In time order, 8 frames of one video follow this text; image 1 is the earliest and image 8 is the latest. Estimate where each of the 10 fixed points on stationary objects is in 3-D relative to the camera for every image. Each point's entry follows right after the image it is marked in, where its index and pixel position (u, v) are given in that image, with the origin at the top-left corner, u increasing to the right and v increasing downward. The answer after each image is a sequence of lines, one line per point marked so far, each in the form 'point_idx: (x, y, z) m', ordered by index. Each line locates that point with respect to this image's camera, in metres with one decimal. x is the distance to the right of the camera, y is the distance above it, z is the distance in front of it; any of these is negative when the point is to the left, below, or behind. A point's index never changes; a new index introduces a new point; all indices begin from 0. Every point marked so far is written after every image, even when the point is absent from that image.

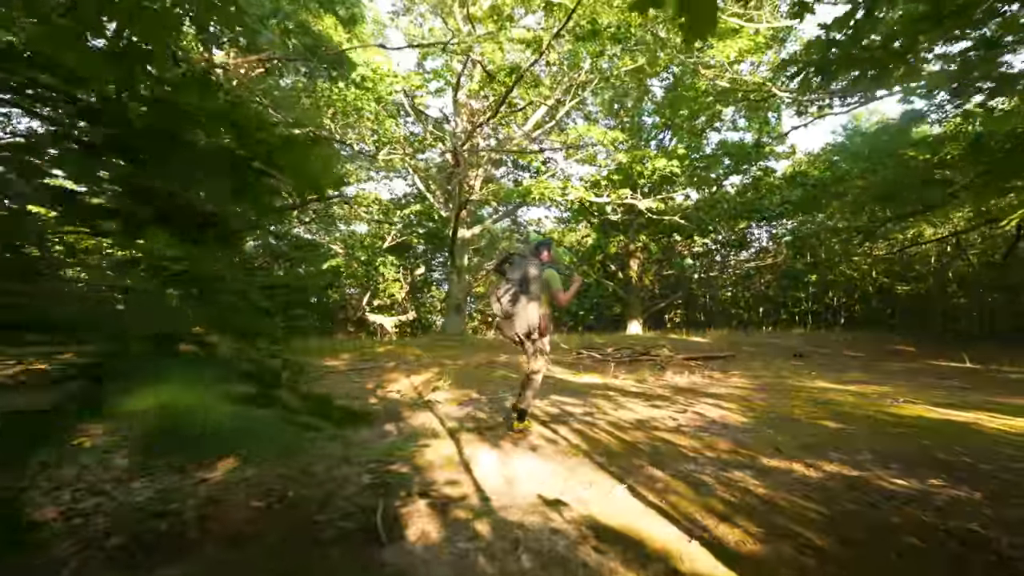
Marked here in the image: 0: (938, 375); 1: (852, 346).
0: (+5.6, -1.1, +7.5) m
1: (+8.1, -1.4, +13.6) m
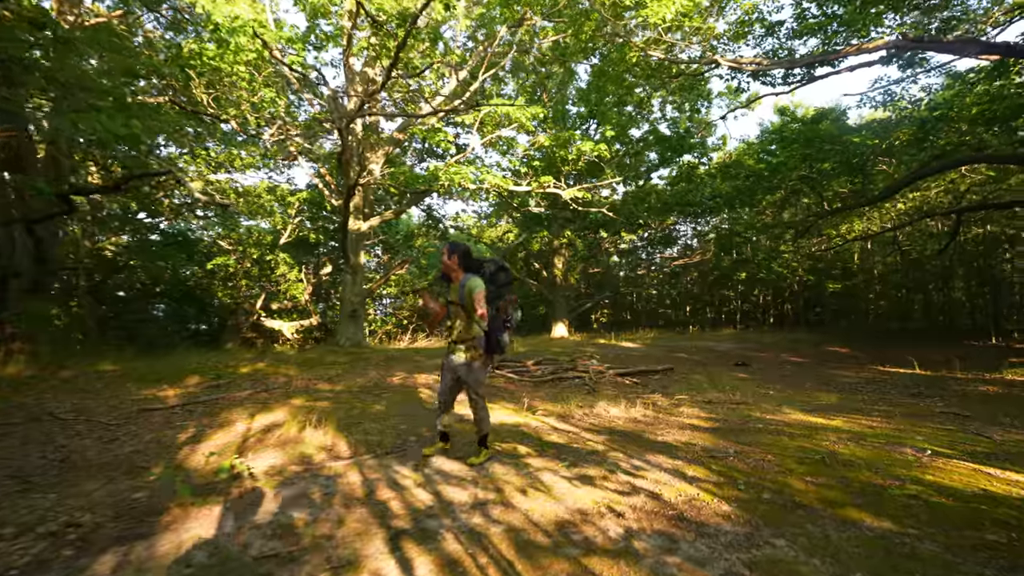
0: (+4.4, -1.2, +6.3) m
1: (+6.2, -1.4, +12.7) m
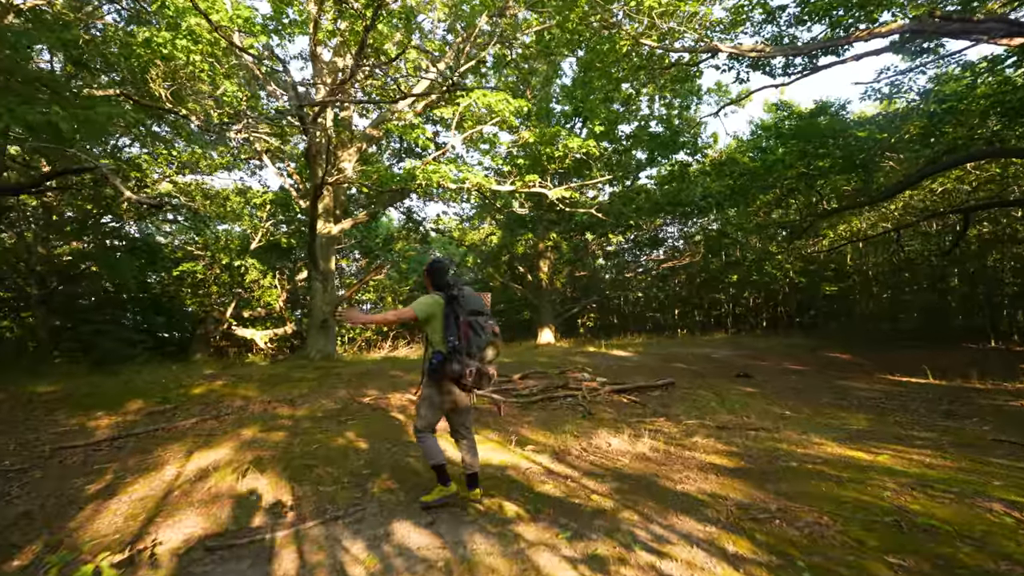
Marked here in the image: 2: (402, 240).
0: (+4.2, -1.2, +5.6) m
1: (+5.8, -1.4, +12.1) m
2: (-3.3, +1.5, +17.8) m
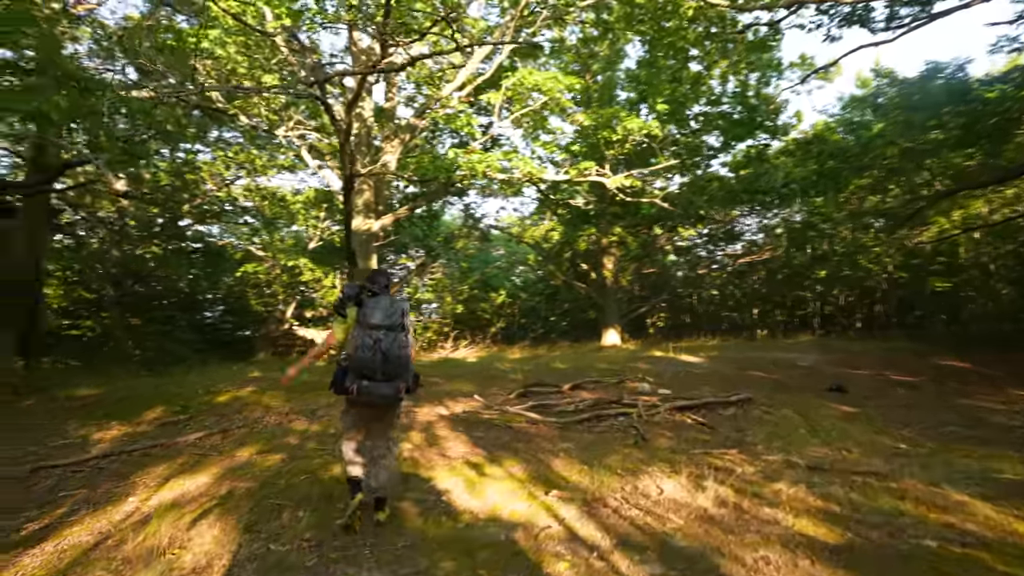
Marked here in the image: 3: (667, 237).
0: (+4.5, -1.2, +4.1) m
1: (+6.9, -1.4, +10.4) m
2: (-1.5, +1.5, +17.1) m
3: (+4.6, +1.5, +17.0) m
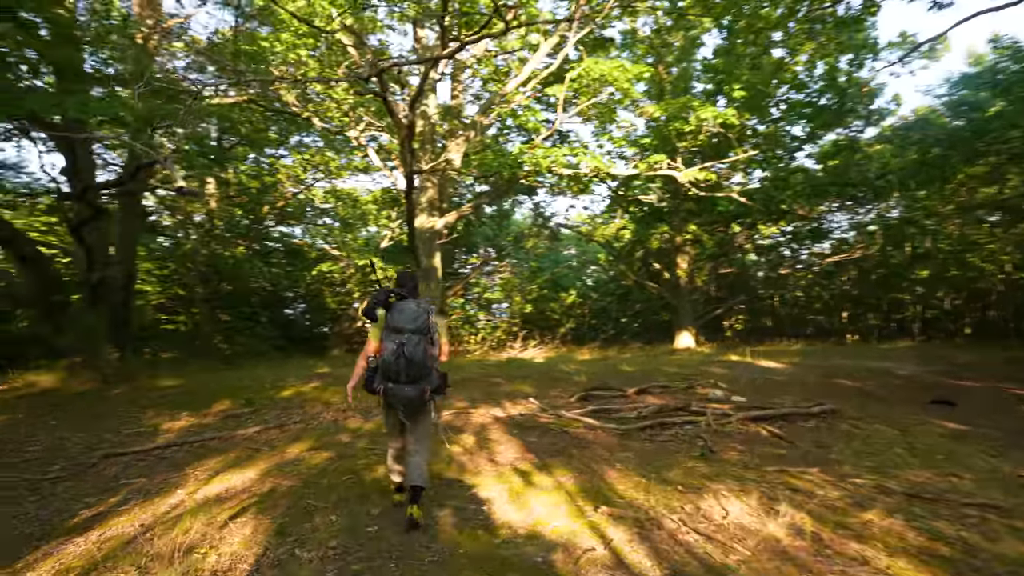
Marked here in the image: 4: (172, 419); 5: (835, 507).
0: (+4.8, -1.2, +3.3) m
1: (+7.9, -1.4, +9.1) m
2: (+0.5, +1.5, +16.9) m
3: (+6.5, +1.5, +16.0) m
4: (-3.6, -1.4, +6.0) m
5: (+1.8, -1.2, +3.2) m
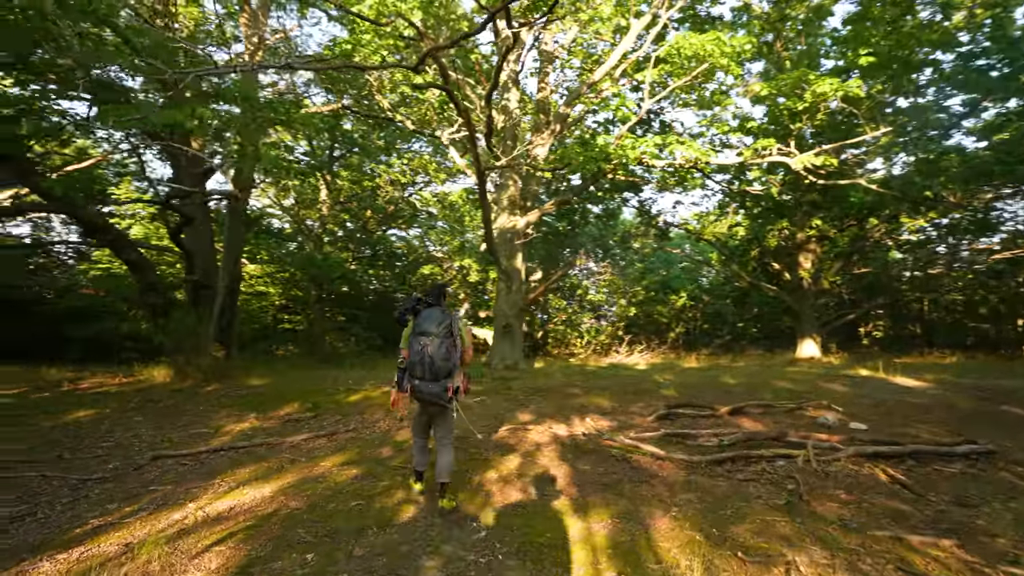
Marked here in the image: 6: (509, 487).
0: (+4.7, -1.2, +1.7) m
1: (+9.0, -1.4, +6.8) m
2: (+3.2, +1.5, +15.9) m
3: (+9.0, +1.4, +13.8) m
4: (-2.9, -1.4, +6.1) m
5: (+1.7, -1.2, +2.2) m
6: (0.0, -1.3, +3.8) m
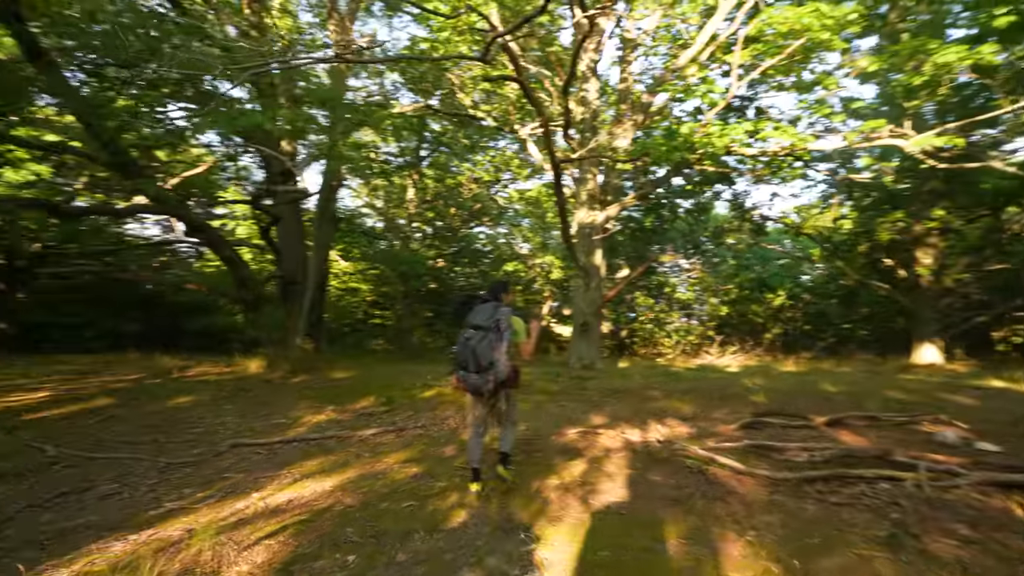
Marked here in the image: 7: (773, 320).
0: (+4.7, -1.2, +0.8) m
1: (+9.7, -1.4, +5.2) m
2: (+5.4, +1.5, +15.1) m
3: (+10.8, +1.4, +12.1) m
4: (-2.2, -1.4, +6.3) m
5: (+1.9, -1.2, +1.7) m
6: (+0.3, -1.3, +3.5) m
7: (+7.4, -0.9, +16.2) m
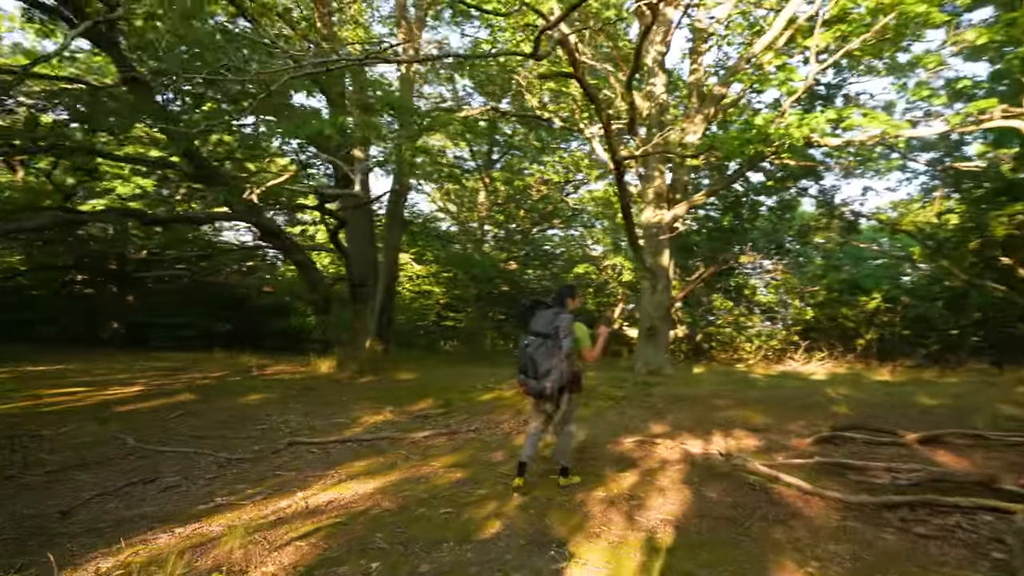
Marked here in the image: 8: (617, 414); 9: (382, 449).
0: (+4.5, -1.2, 0.0) m
1: (+10.1, -1.4, +3.7) m
2: (+7.2, +1.5, +14.1) m
3: (+12.1, +1.4, +10.4) m
4: (-1.5, -1.4, +6.4) m
5: (+1.8, -1.2, +1.3) m
6: (+0.6, -1.3, +3.3) m
7: (+9.2, -1.0, +14.9) m
8: (+1.1, -1.3, +6.2) m
9: (-1.1, -1.4, +5.0) m
